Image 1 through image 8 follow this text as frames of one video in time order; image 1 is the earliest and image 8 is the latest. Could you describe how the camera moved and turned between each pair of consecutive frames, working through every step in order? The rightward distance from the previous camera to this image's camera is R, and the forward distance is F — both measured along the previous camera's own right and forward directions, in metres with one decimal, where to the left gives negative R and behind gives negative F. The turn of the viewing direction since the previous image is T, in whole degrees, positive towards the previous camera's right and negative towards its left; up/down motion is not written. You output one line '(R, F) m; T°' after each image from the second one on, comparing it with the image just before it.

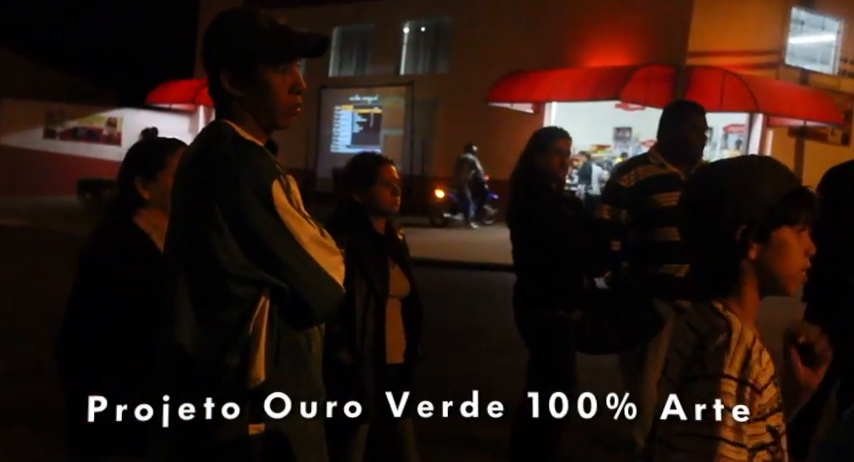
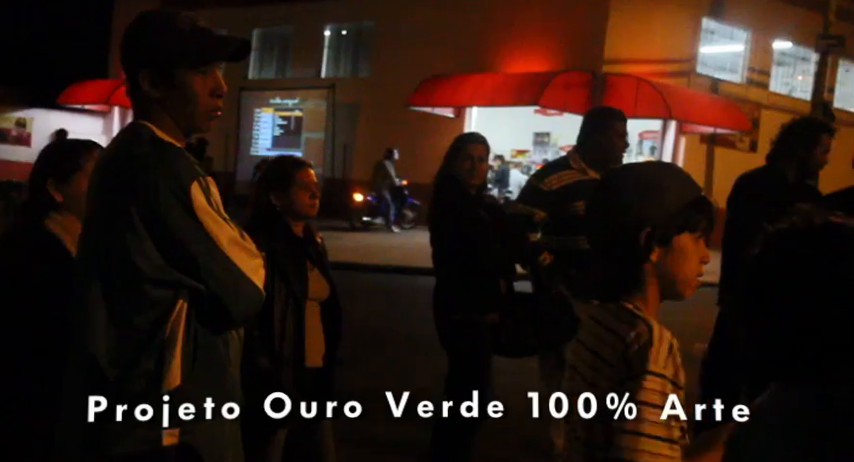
(0.0, 0.0) m; +5°
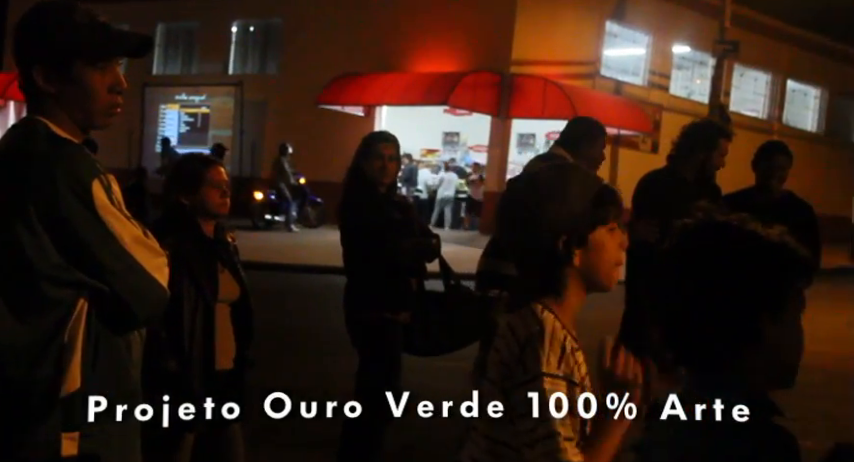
(-0.8, +0.1) m; +6°
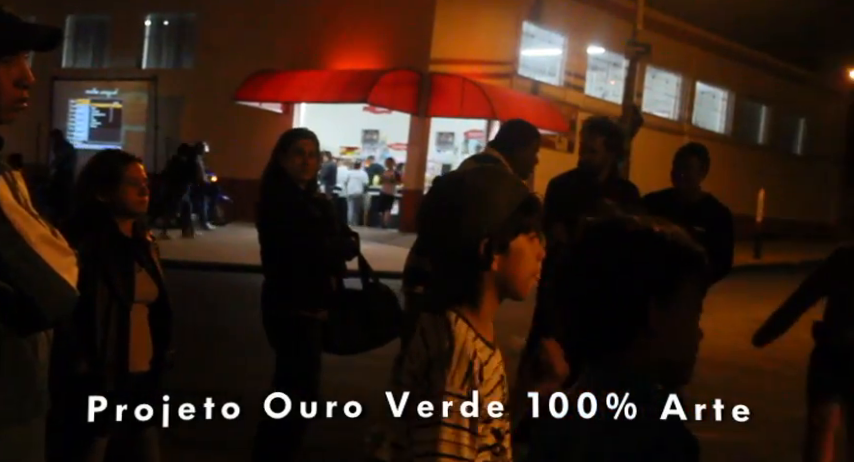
(+0.4, -0.1) m; +5°
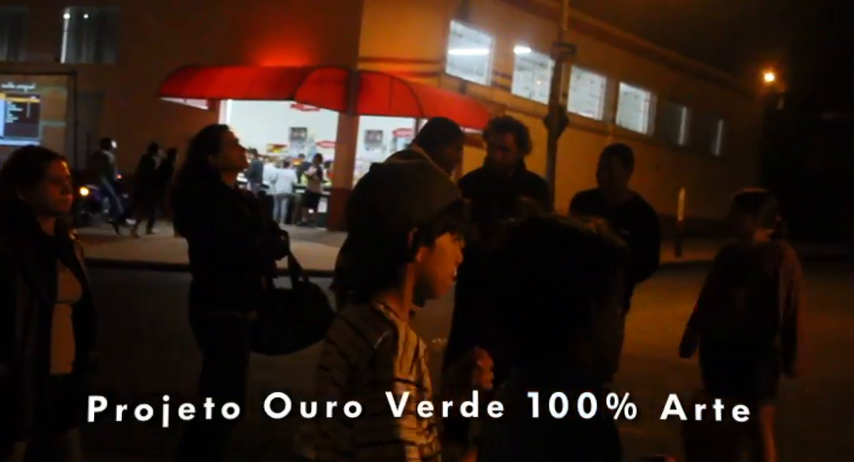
(0.0, -0.2) m; +5°
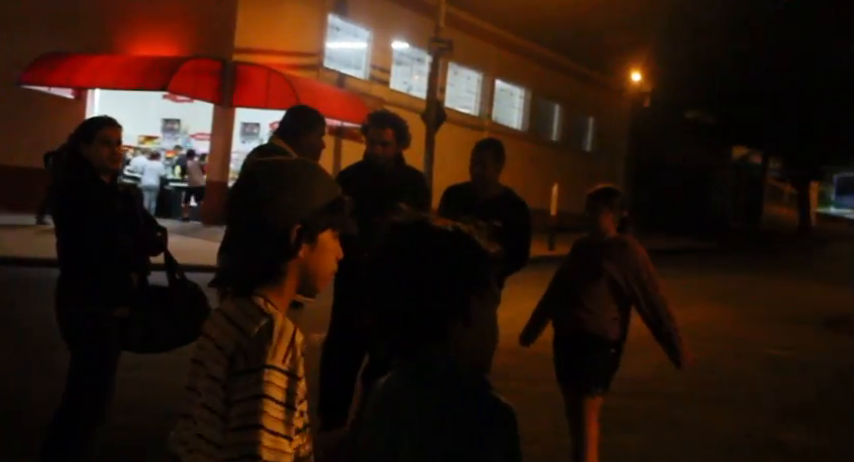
(0.0, -0.5) m; +9°
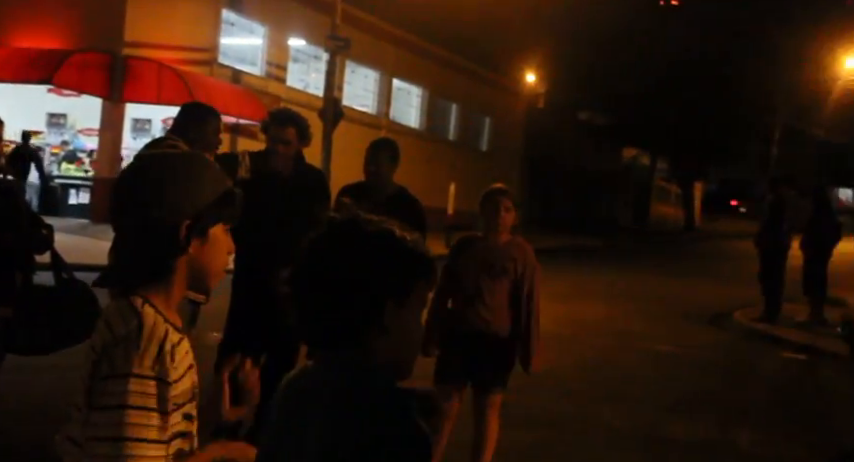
(0.0, -0.6) m; +7°
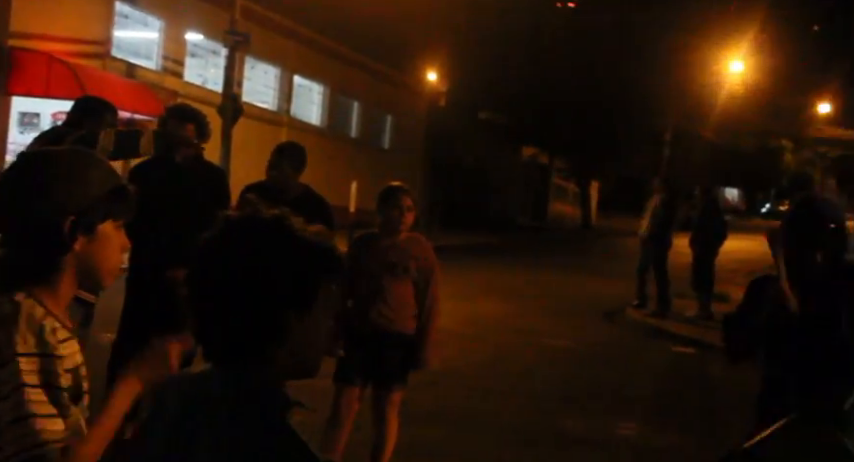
(+0.1, -0.7) m; +7°
